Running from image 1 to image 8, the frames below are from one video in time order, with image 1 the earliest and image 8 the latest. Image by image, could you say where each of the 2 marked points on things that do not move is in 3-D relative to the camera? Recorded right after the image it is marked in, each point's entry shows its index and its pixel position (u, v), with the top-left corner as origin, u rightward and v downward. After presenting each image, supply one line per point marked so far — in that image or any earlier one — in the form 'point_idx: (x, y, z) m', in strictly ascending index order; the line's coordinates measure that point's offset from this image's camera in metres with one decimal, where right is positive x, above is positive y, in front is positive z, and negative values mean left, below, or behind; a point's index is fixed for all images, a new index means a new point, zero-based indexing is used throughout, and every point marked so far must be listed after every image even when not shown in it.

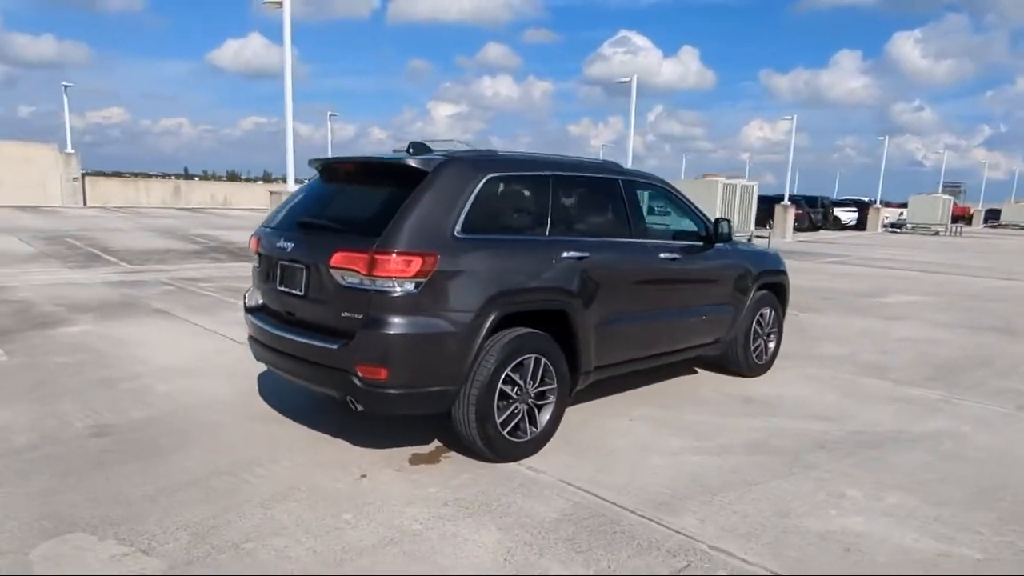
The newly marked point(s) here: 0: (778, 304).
0: (+2.4, -0.1, +6.2) m
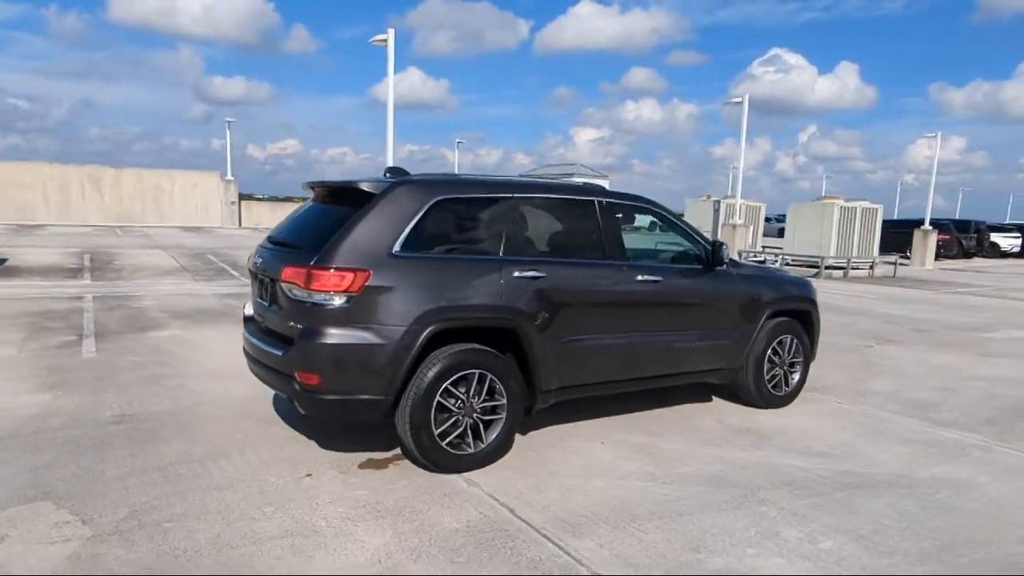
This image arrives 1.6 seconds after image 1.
0: (+2.5, -0.4, +5.8) m
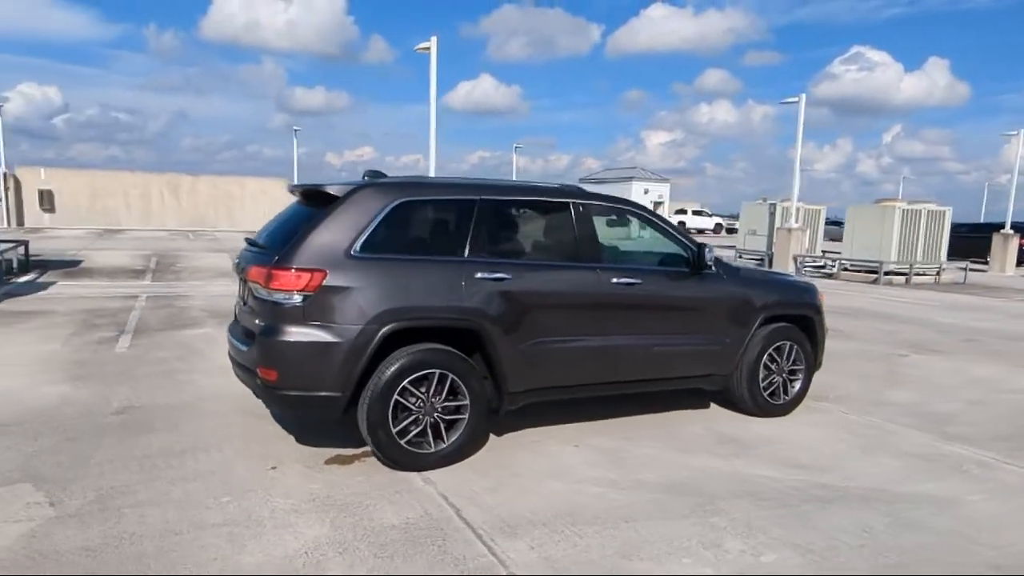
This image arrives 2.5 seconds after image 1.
0: (+2.4, -0.4, +5.6) m
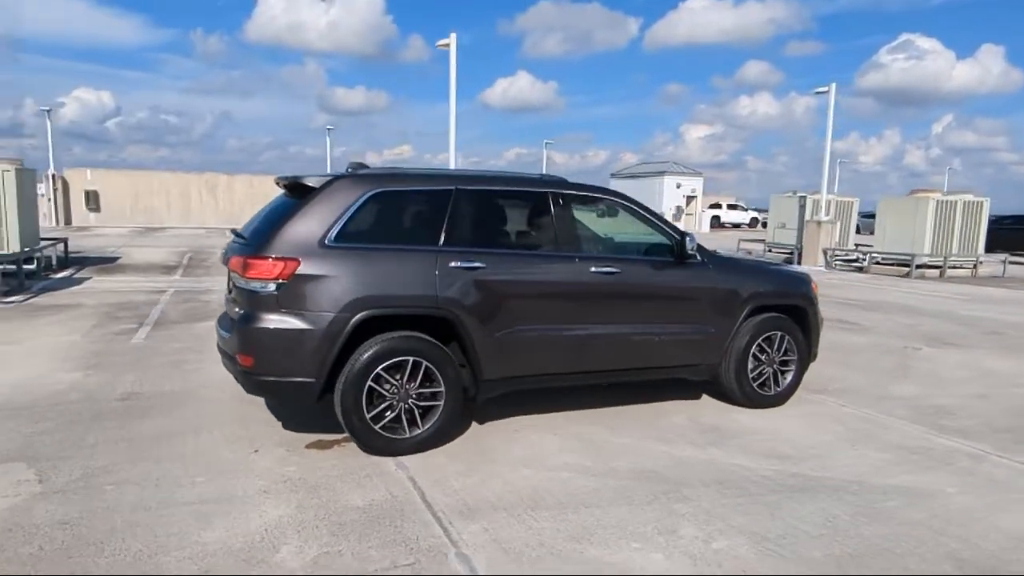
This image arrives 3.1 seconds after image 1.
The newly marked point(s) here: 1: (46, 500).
0: (+2.3, -0.3, +5.5) m
1: (-2.4, -1.1, +3.5) m
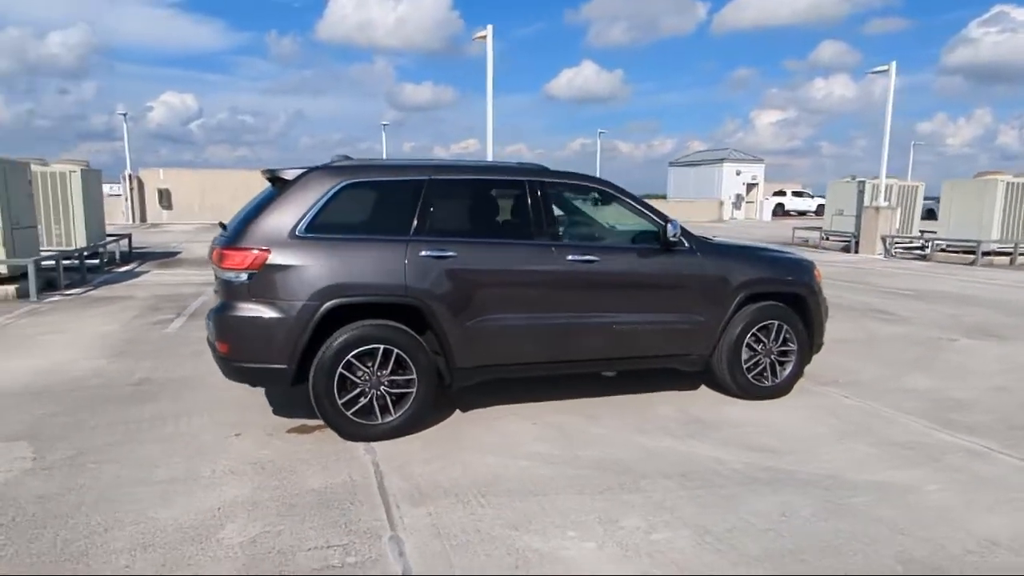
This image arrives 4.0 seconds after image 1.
0: (+2.2, -0.2, +5.3) m
1: (-2.7, -1.0, +3.8) m
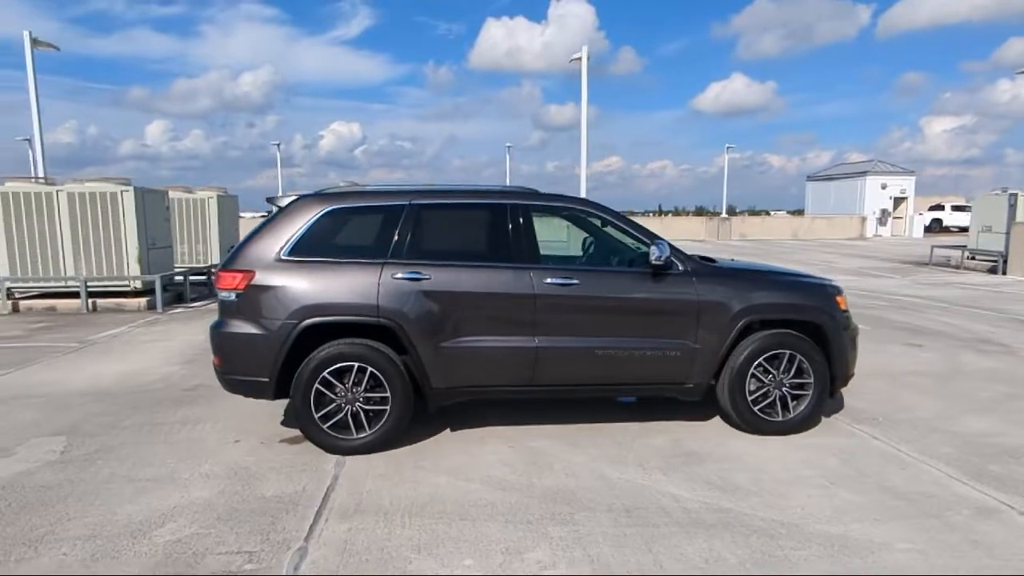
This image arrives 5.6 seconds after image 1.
0: (+2.1, -0.4, +4.8) m
1: (-2.9, -1.1, +4.3) m
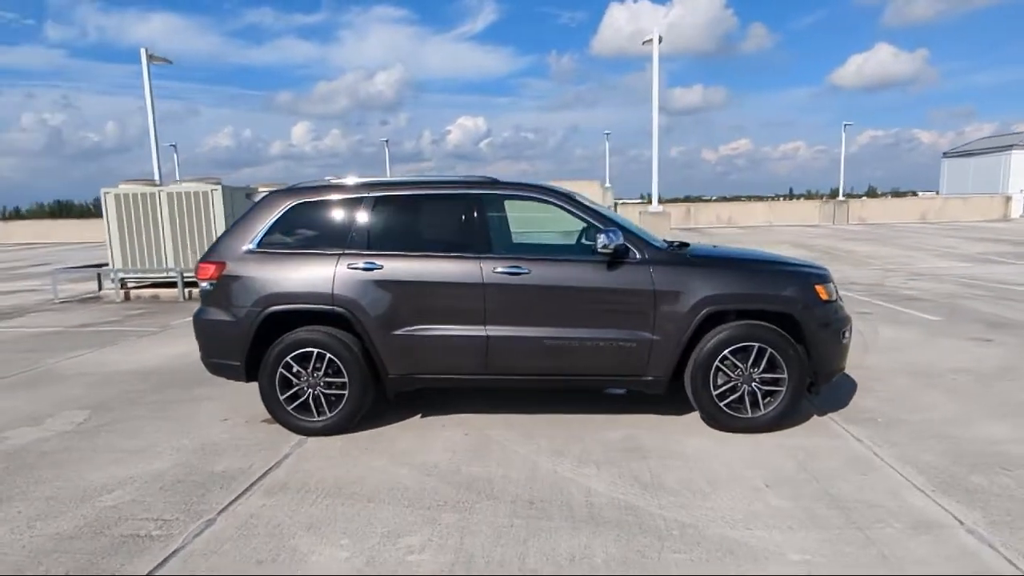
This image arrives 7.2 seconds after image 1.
0: (+1.8, -0.3, +4.5) m
1: (-3.3, -1.1, +4.9) m
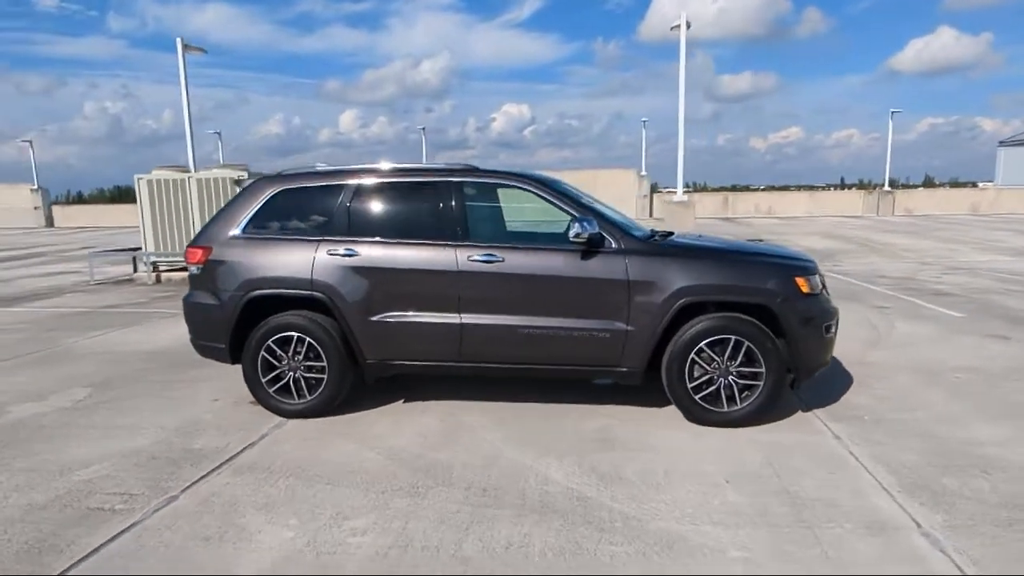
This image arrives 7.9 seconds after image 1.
0: (+1.6, -0.3, +4.4) m
1: (-3.4, -0.9, +5.1) m
